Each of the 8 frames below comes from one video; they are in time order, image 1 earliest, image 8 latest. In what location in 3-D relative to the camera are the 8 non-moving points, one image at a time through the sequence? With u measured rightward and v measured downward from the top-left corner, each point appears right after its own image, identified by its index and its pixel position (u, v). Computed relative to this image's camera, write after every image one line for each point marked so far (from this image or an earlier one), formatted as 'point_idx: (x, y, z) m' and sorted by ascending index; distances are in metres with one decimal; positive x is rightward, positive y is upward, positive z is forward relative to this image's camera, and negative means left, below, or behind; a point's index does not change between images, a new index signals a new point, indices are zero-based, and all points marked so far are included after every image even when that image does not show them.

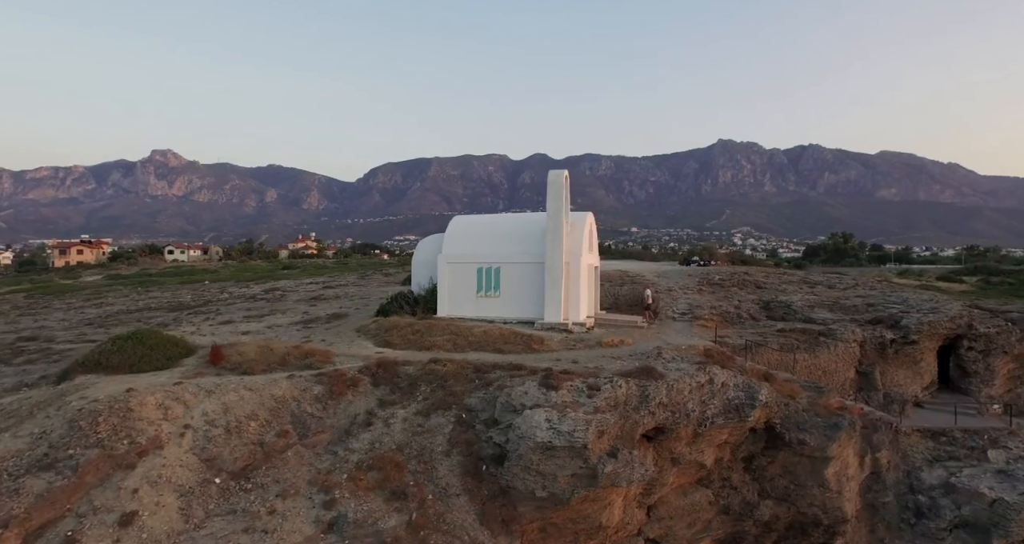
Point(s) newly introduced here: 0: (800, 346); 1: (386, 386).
0: (+11.0, -2.8, +19.7) m
1: (-3.6, -3.3, +14.6) m
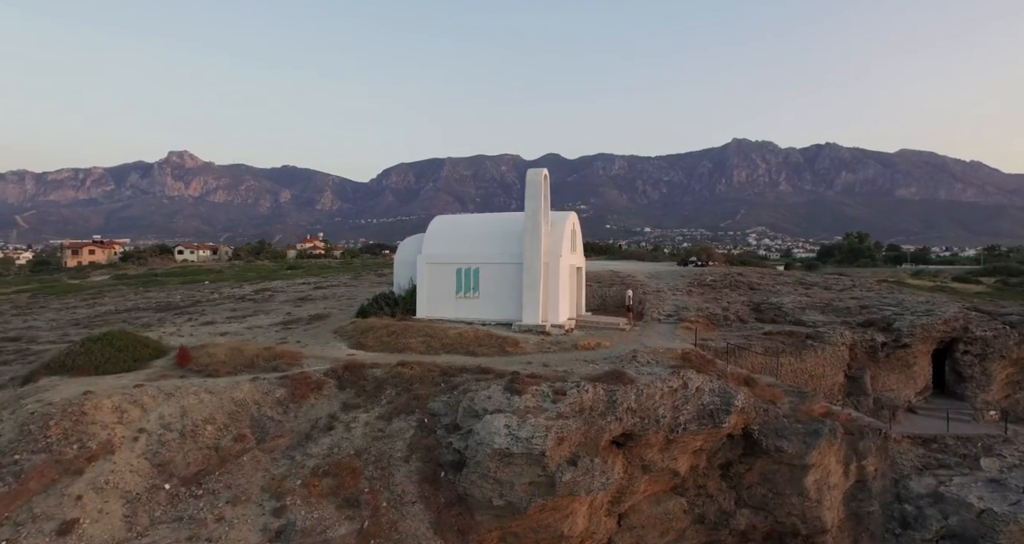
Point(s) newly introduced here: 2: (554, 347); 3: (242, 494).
0: (+10.2, -2.9, +19.2) m
1: (-4.5, -3.3, +14.3) m
2: (+1.3, -2.5, +17.0) m
3: (-5.8, -4.8, +11.1) m
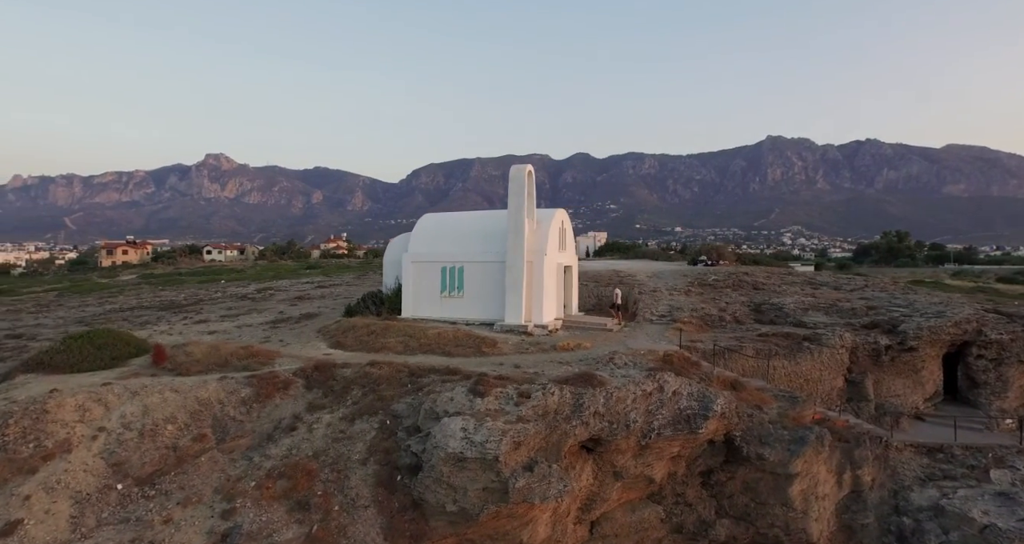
0: (+9.6, -2.8, +18.4) m
1: (-5.3, -3.2, +14.1) m
2: (+0.6, -2.5, +16.5) m
3: (-6.7, -4.8, +10.9) m
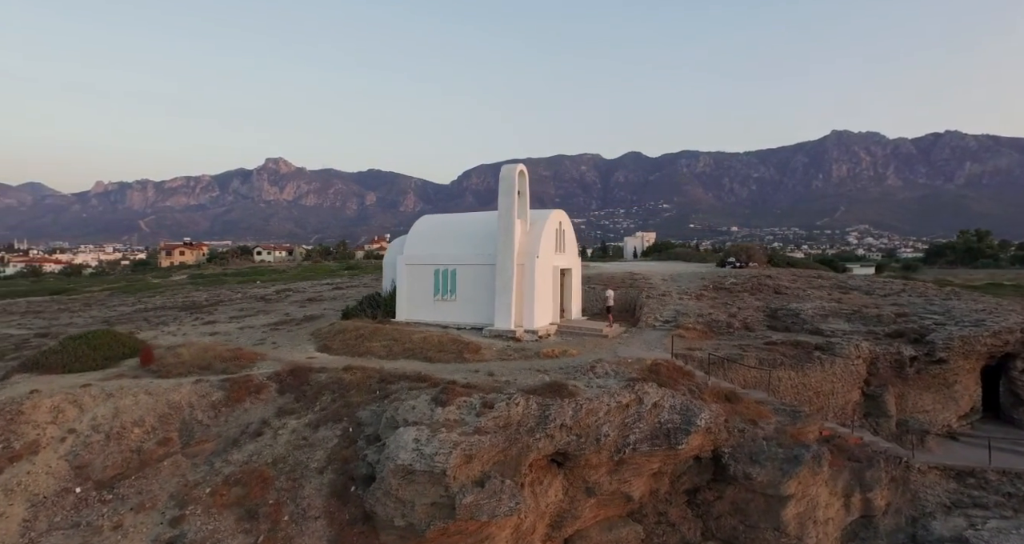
0: (+9.1, -3.0, +17.1) m
1: (-6.1, -3.3, +14.0) m
2: (+0.1, -2.6, +16.0) m
3: (-7.7, -4.8, +10.9) m
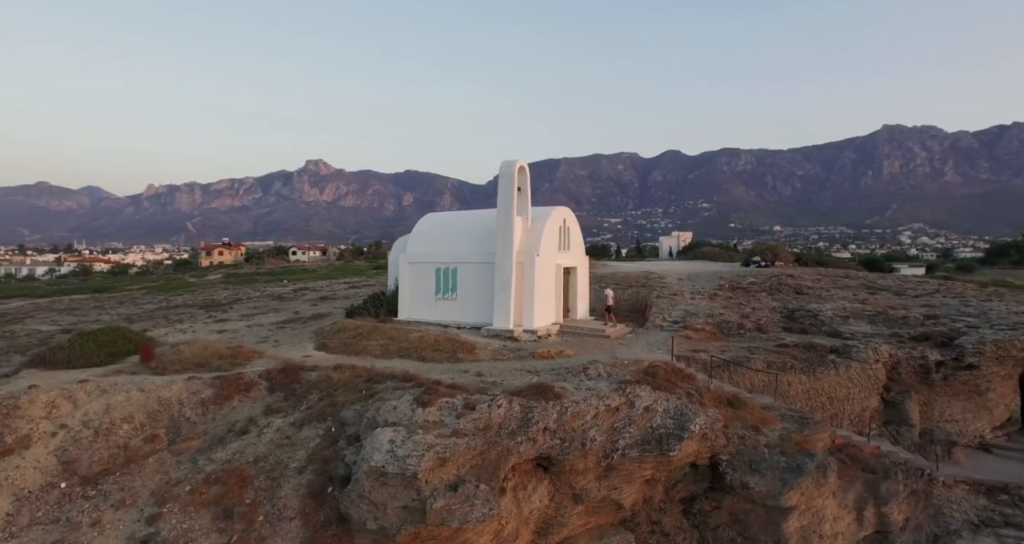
0: (+9.0, -2.9, +16.3) m
1: (-6.3, -3.3, +13.9) m
2: (-0.1, -2.5, +15.6) m
3: (-8.1, -4.8, +10.9) m
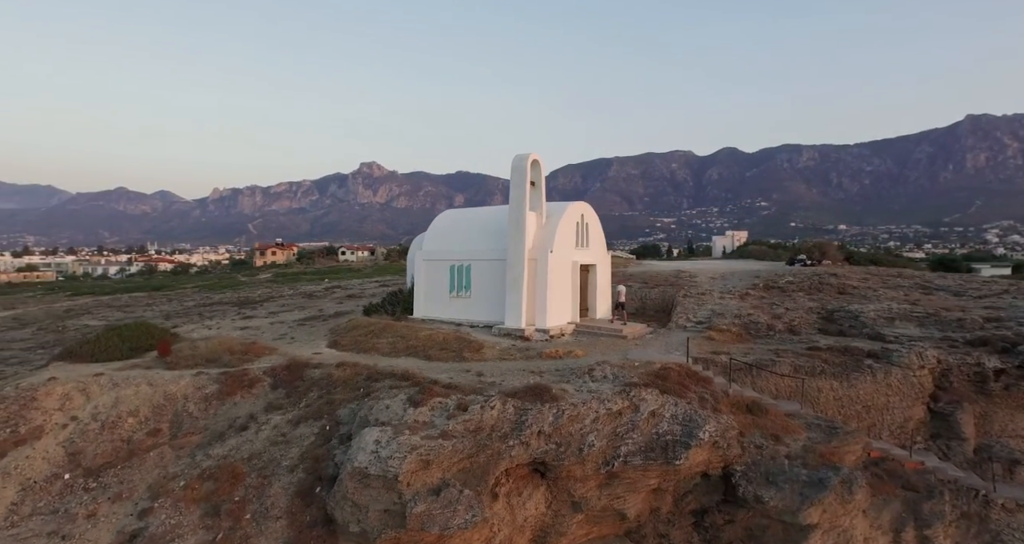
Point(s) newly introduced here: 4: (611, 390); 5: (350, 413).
0: (+9.2, -2.8, +15.0) m
1: (-6.2, -3.2, +13.9) m
2: (+0.1, -2.4, +15.0) m
3: (-8.3, -4.7, +11.0) m
4: (+2.3, -2.7, +11.8) m
5: (-3.8, -3.3, +12.1) m
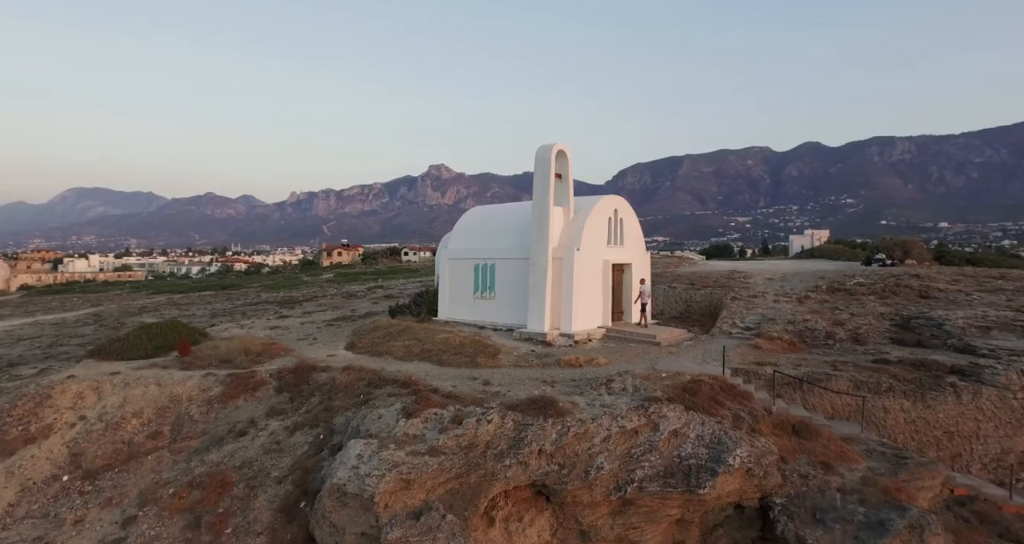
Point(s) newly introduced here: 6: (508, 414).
0: (+9.6, -2.8, +12.8) m
1: (-5.9, -3.2, +13.4) m
2: (+0.5, -2.4, +13.8) m
3: (-8.2, -4.7, +10.7) m
4: (+2.4, -2.7, +10.4) m
5: (-3.7, -3.3, +11.3) m
6: (0.0, -2.8, +10.0) m
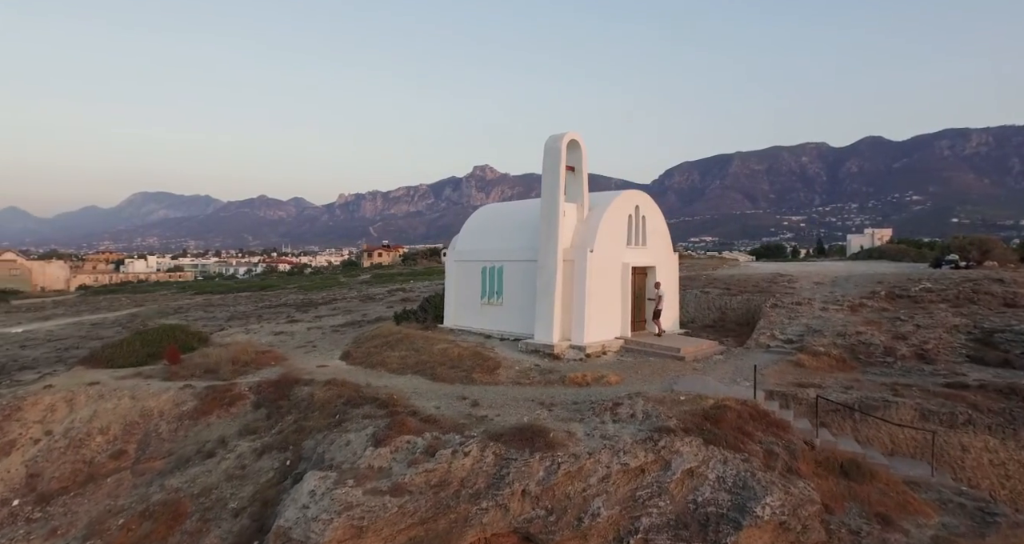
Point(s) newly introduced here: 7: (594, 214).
0: (+9.5, -2.9, +10.5) m
1: (-5.9, -3.3, +12.2) m
2: (+0.5, -2.5, +12.2) m
3: (-8.4, -4.7, +9.7) m
4: (+2.1, -2.8, +8.6) m
5: (-3.9, -3.4, +10.0) m
6: (-0.3, -2.9, +8.4) m
7: (+2.5, +1.8, +15.5) m
